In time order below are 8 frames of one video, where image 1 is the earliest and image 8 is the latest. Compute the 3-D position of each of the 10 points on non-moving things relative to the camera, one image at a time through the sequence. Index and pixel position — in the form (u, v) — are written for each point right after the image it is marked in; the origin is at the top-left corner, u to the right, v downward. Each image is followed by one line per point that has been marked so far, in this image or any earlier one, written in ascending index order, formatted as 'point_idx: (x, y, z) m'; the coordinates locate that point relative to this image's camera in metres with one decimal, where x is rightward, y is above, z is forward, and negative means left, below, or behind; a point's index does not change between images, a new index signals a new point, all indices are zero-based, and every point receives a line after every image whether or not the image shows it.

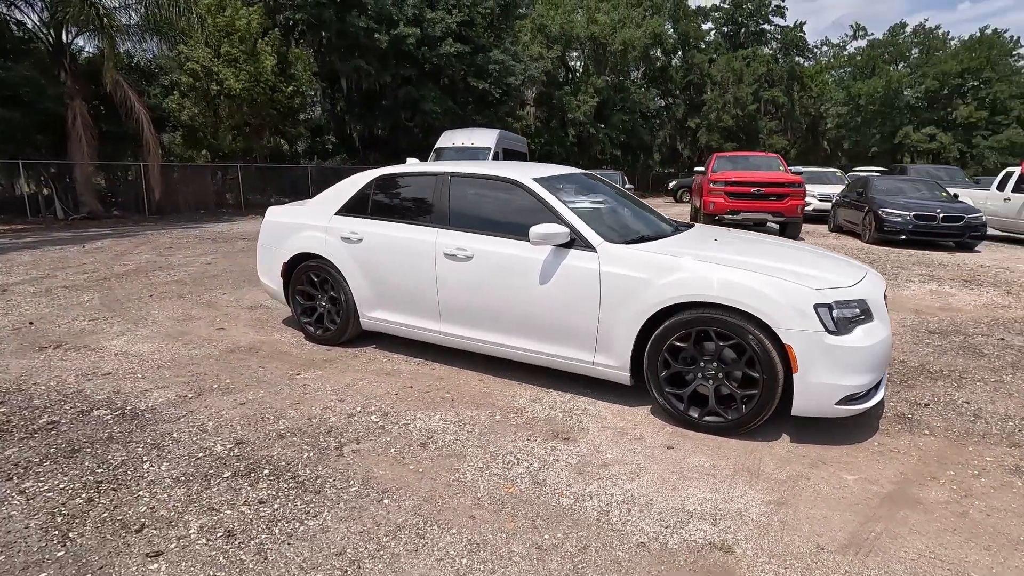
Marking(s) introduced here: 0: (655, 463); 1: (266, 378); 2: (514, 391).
0: (+0.9, -1.0, +3.2) m
1: (-2.0, -0.7, +4.4) m
2: (0.0, -0.8, +4.2) m
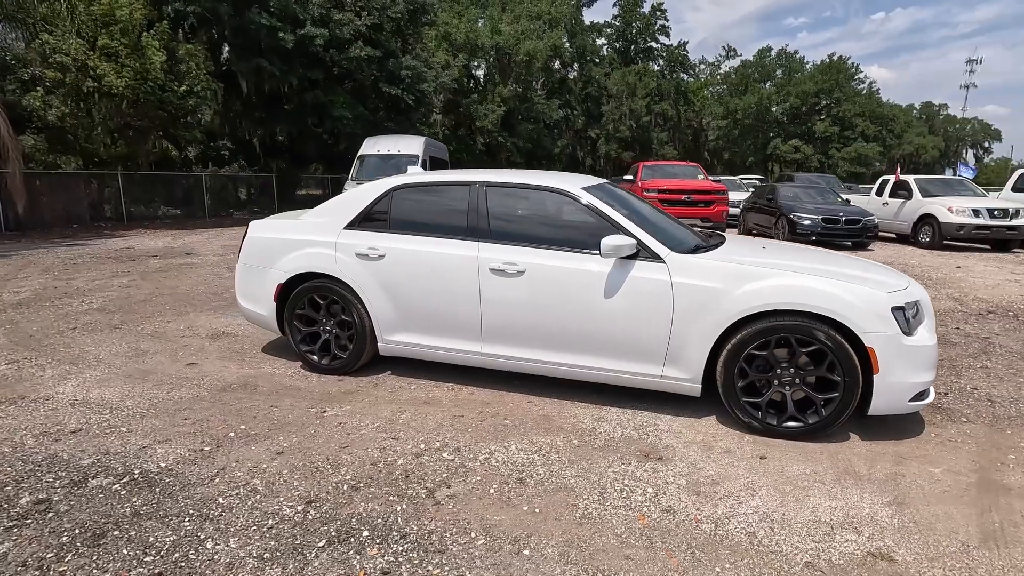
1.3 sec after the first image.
0: (+1.5, -1.1, +3.1) m
1: (-1.6, -0.9, +3.8) m
2: (+0.5, -0.9, +4.0) m
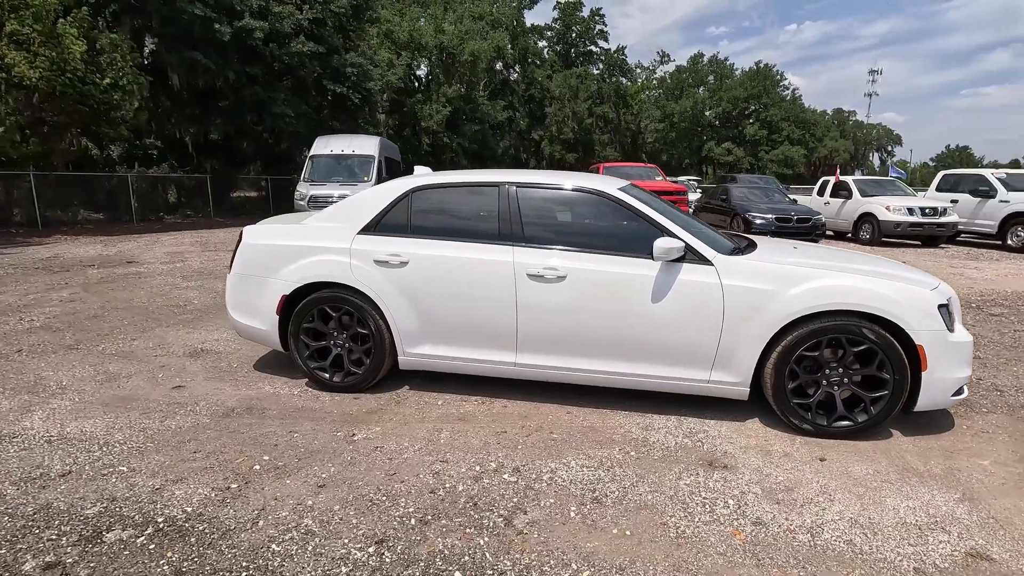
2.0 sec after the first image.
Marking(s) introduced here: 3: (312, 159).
0: (+1.9, -1.1, +3.1) m
1: (-1.2, -1.0, +3.4) m
2: (+0.8, -0.9, +3.8) m
3: (-6.0, +3.9, +16.2) m
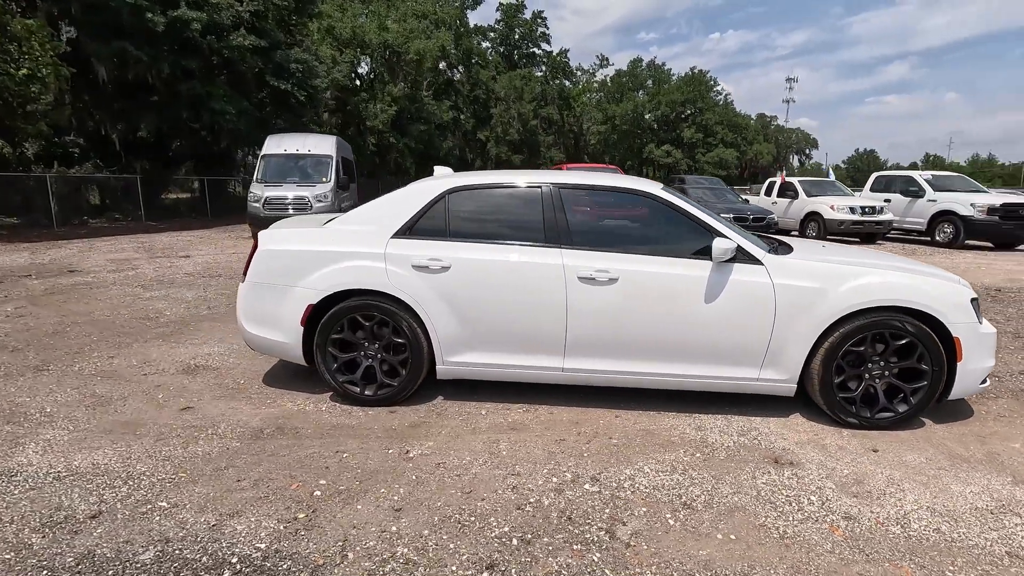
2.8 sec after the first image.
0: (+2.3, -1.1, +3.2) m
1: (-0.8, -1.0, +3.2) m
2: (+1.1, -0.9, +3.8) m
3: (-7.1, +3.7, +15.4) m
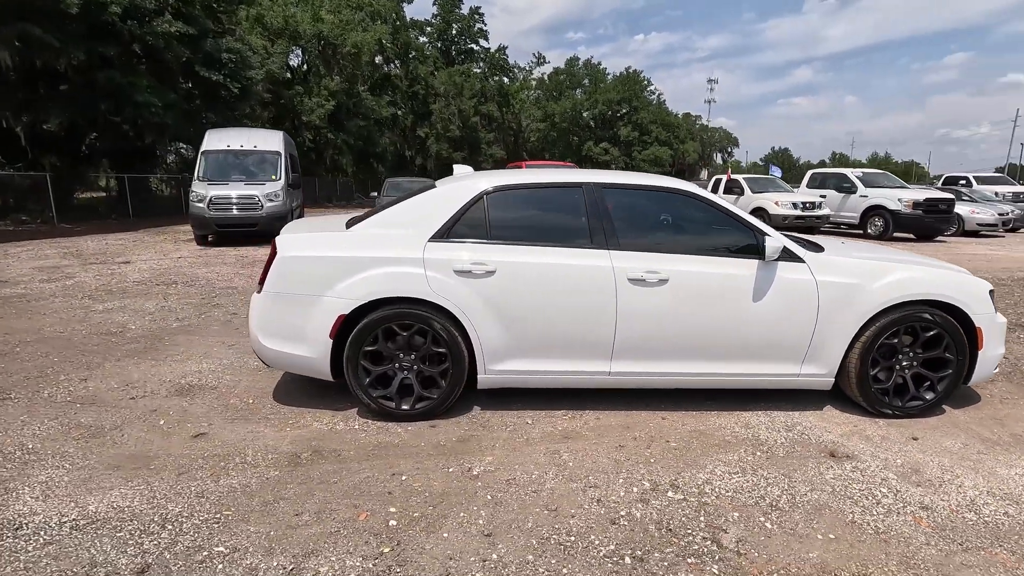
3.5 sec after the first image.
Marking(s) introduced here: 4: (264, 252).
0: (+2.7, -1.1, +3.4) m
1: (-0.4, -1.1, +3.0) m
2: (+1.4, -0.9, +3.8) m
3: (-8.2, +3.5, +14.3) m
4: (-5.4, +0.8, +11.7) m
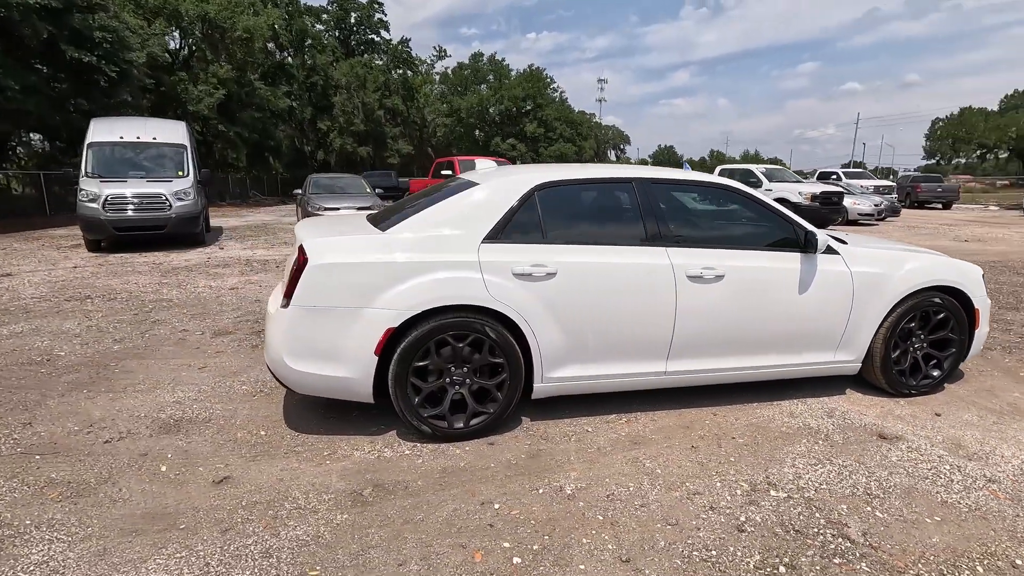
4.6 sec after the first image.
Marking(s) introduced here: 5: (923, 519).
0: (+3.1, -1.0, +3.7) m
1: (+0.2, -1.1, +2.7) m
2: (+1.8, -0.9, +3.9) m
3: (-9.7, +3.2, +12.4) m
4: (-6.4, +0.6, +10.4) m
5: (+2.0, -1.2, +2.7) m
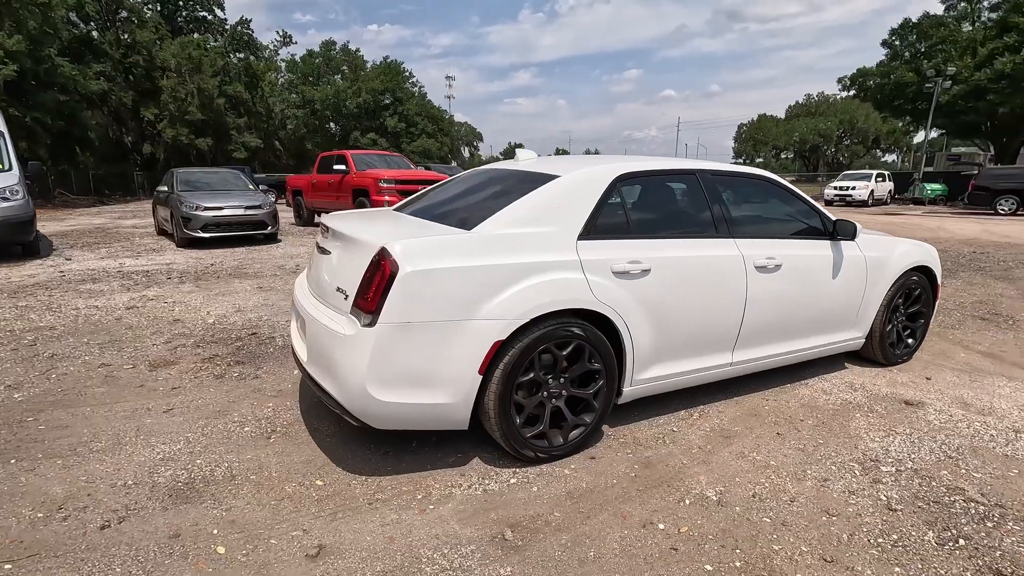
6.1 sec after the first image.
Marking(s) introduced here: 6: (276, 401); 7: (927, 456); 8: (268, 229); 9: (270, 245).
0: (+3.5, -0.8, +4.2) m
1: (+0.9, -1.1, +2.5) m
2: (+2.2, -0.8, +4.1) m
3: (-11.4, +2.7, +9.2) m
4: (-7.5, +0.2, +8.2) m
5: (+2.8, -1.0, +3.0) m
6: (-1.7, -0.8, +3.9) m
7: (+2.4, -1.0, +3.2) m
8: (-5.4, +1.3, +11.8) m
9: (-5.3, +0.9, +11.7) m
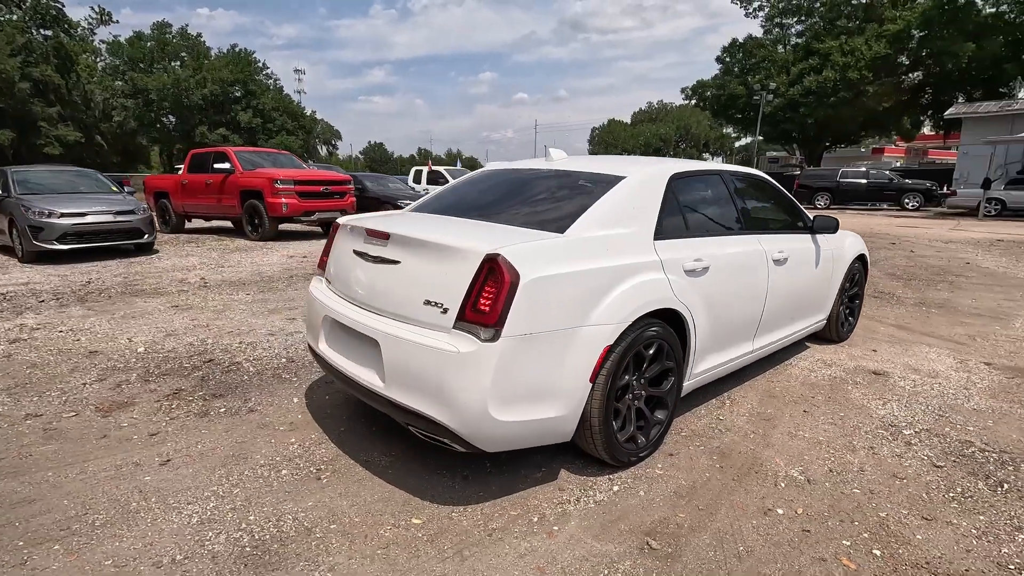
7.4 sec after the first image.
0: (+3.6, -0.6, +5.0) m
1: (+1.5, -1.1, +2.7) m
2: (+2.4, -0.7, +4.5) m
3: (-12.2, +2.1, +6.2) m
4: (-8.1, -0.2, +6.1) m
5: (+3.2, -0.9, +3.6) m
6: (-1.3, -0.9, +3.4) m
7: (+2.8, -0.9, +3.7) m
8: (-6.9, +1.0, +10.2) m
9: (-6.8, +0.6, +10.1) m
